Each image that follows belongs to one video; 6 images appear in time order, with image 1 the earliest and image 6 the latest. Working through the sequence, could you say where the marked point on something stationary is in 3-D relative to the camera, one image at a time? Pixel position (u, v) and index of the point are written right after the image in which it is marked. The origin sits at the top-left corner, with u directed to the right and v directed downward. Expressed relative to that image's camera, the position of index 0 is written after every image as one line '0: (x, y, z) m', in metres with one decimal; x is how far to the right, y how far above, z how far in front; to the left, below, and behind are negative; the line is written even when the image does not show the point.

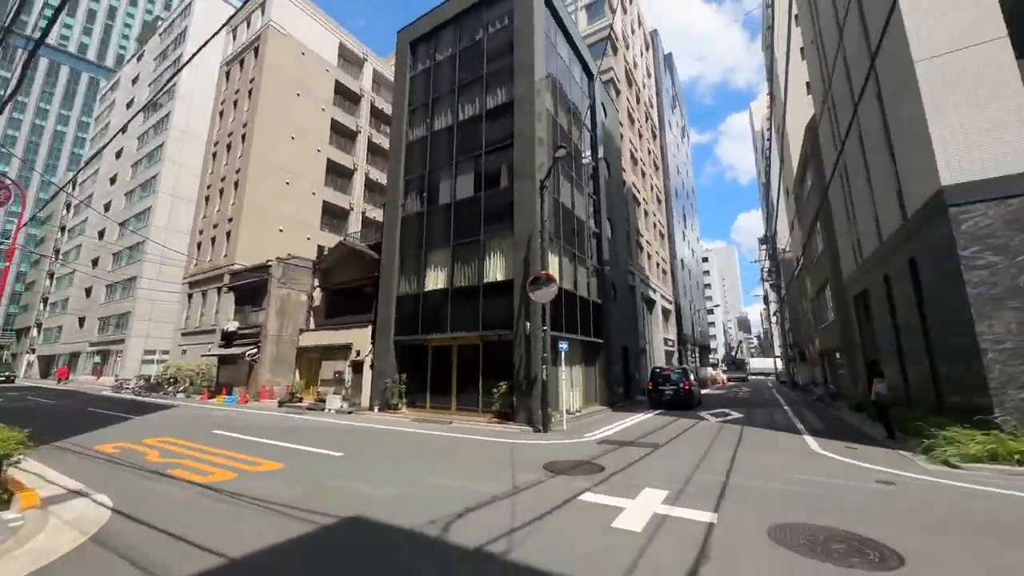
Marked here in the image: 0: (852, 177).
0: (+13.7, +4.4, +15.7) m
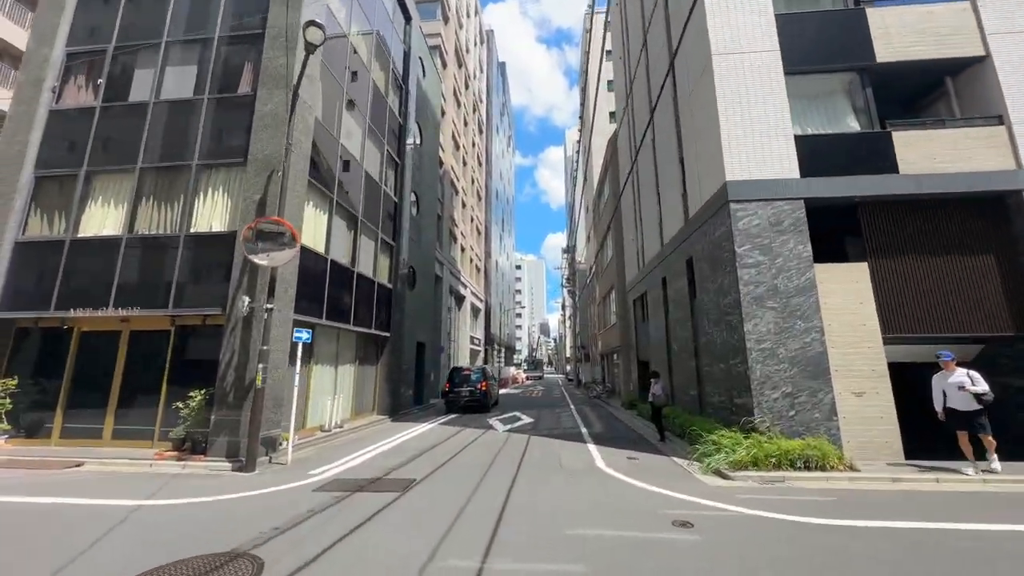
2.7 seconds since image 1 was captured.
0: (+5.5, +4.3, +16.4) m
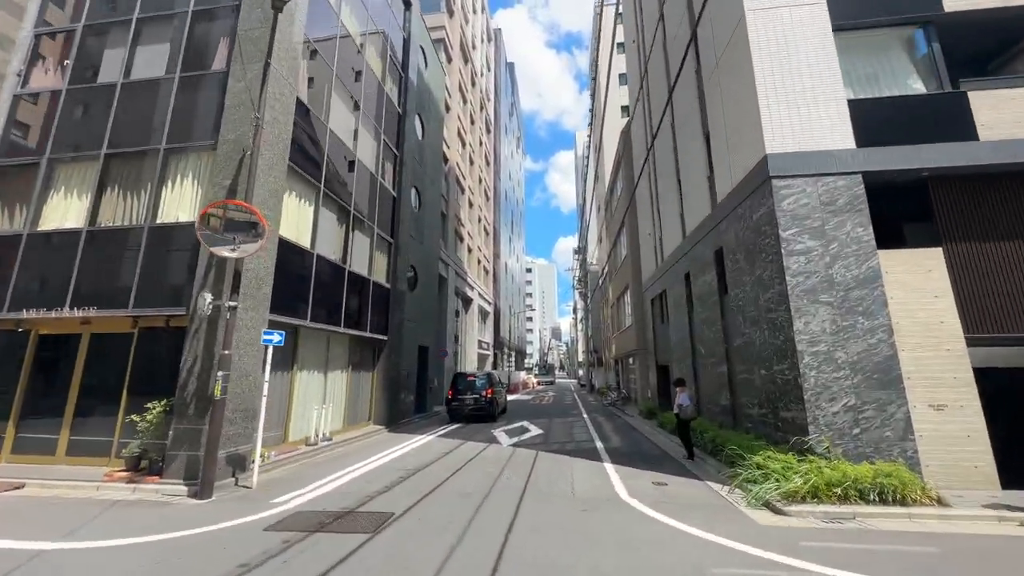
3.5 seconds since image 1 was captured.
0: (+5.8, +4.4, +15.0) m
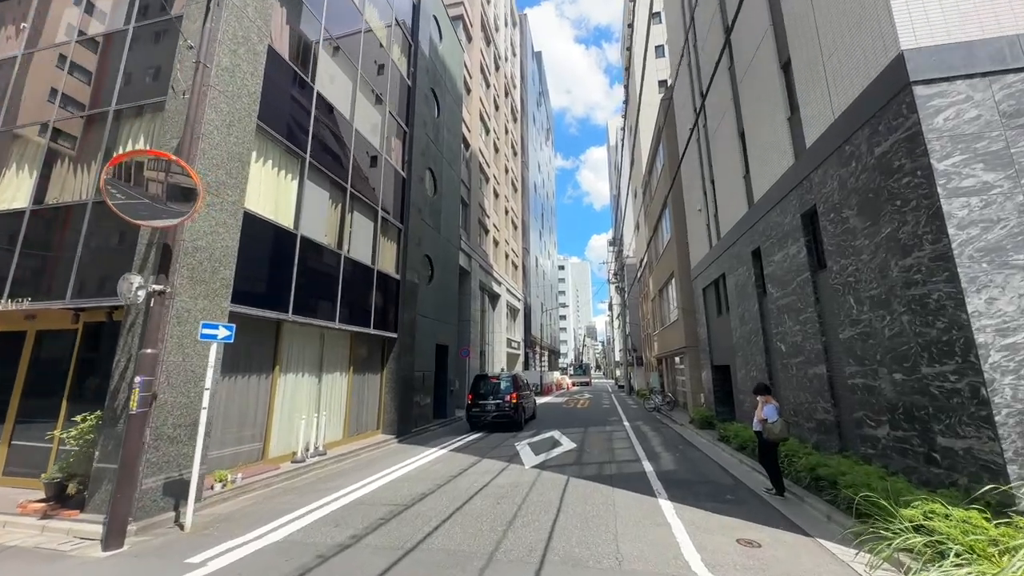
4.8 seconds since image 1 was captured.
0: (+6.5, +4.9, +12.4) m
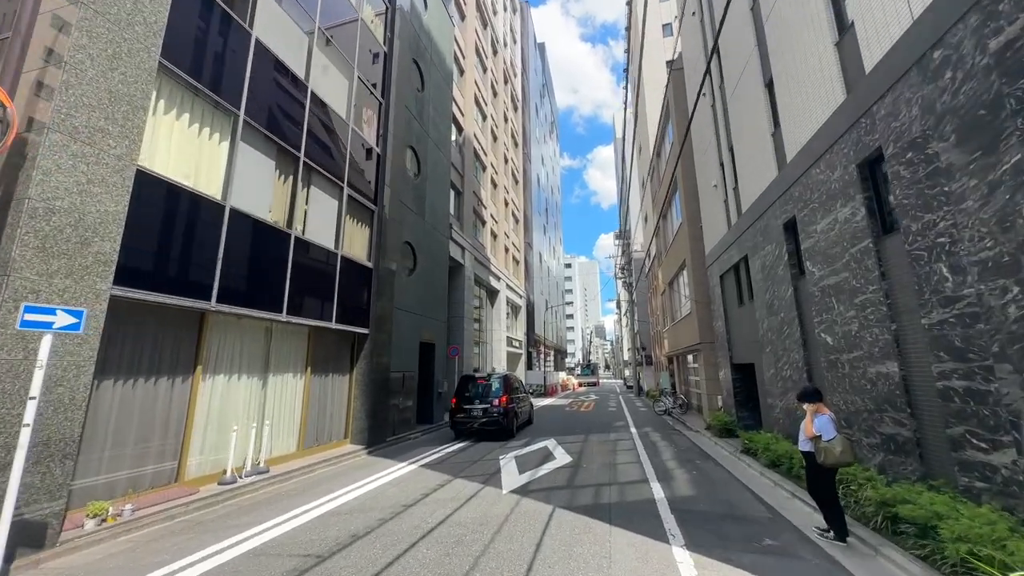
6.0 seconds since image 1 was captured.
0: (+6.0, +5.3, +10.6) m
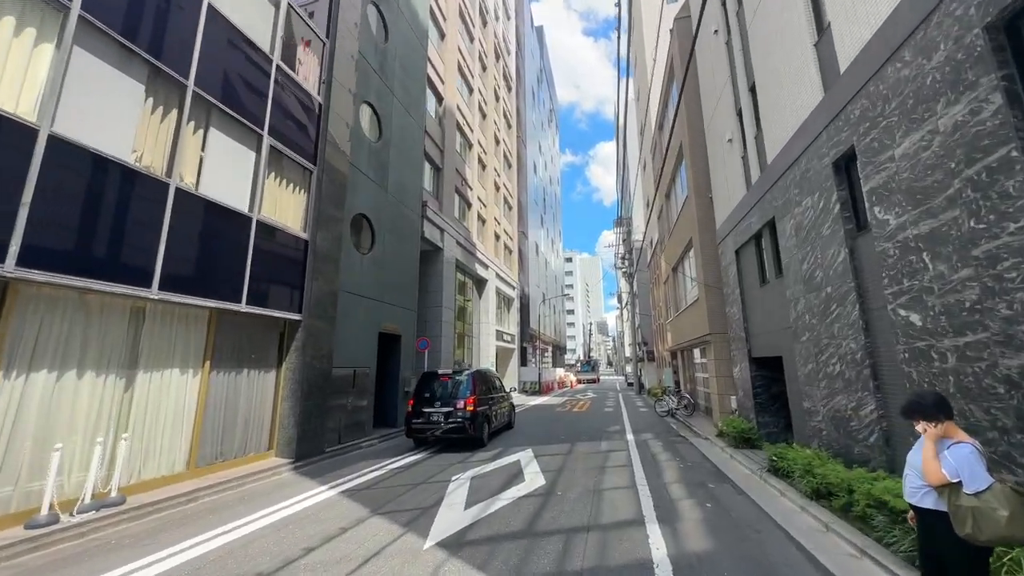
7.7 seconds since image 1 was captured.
0: (+5.2, +5.9, +8.3) m
